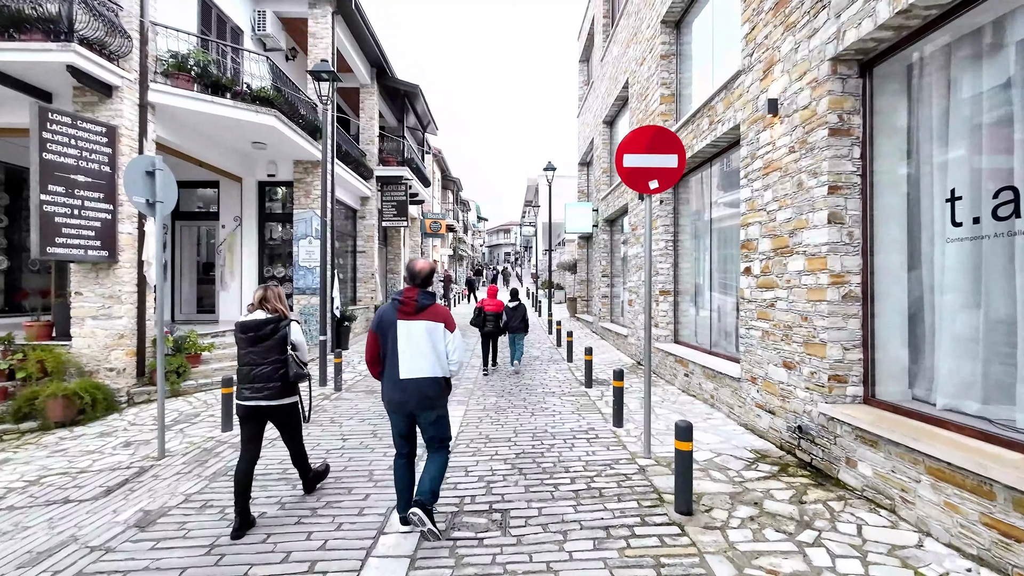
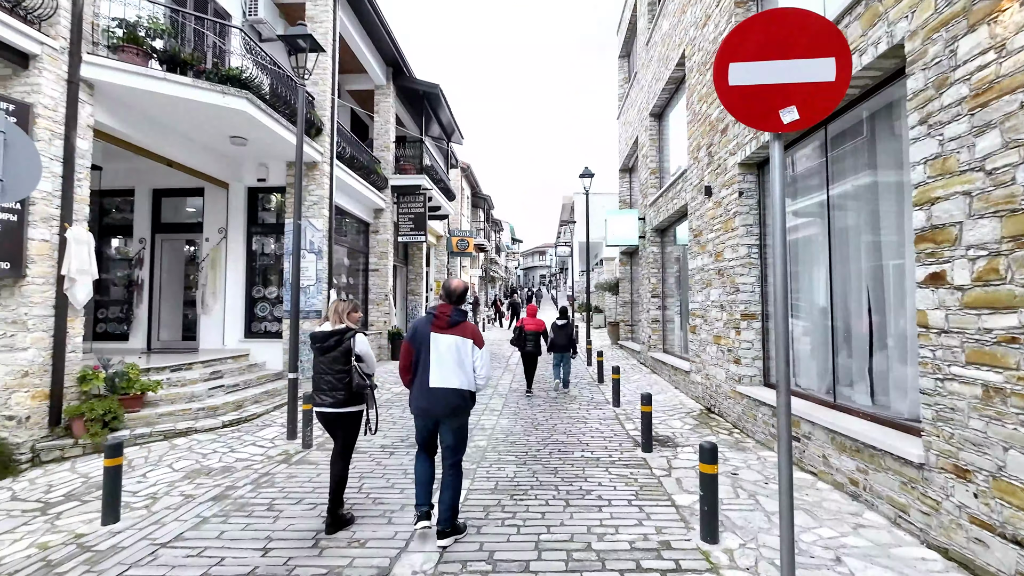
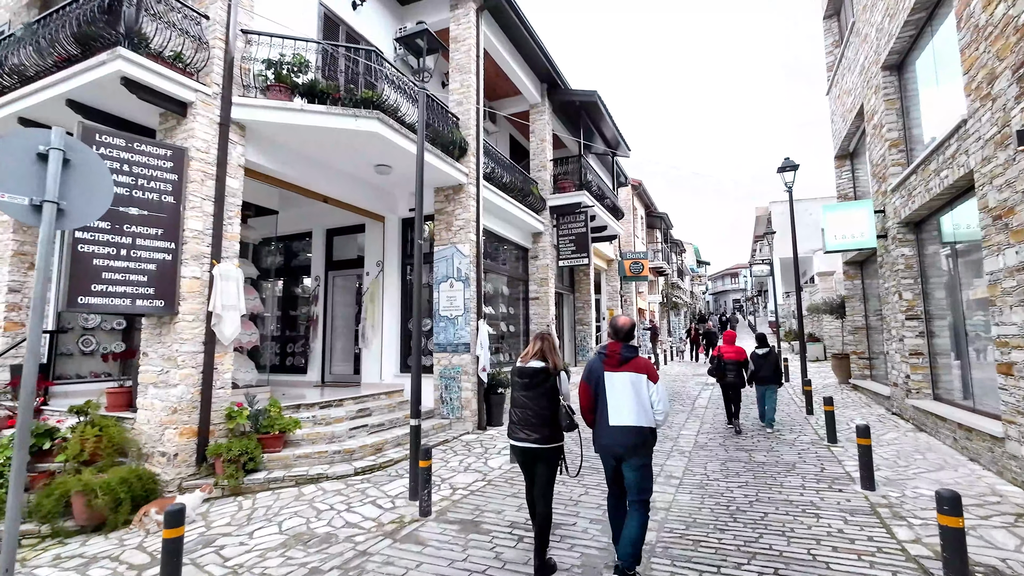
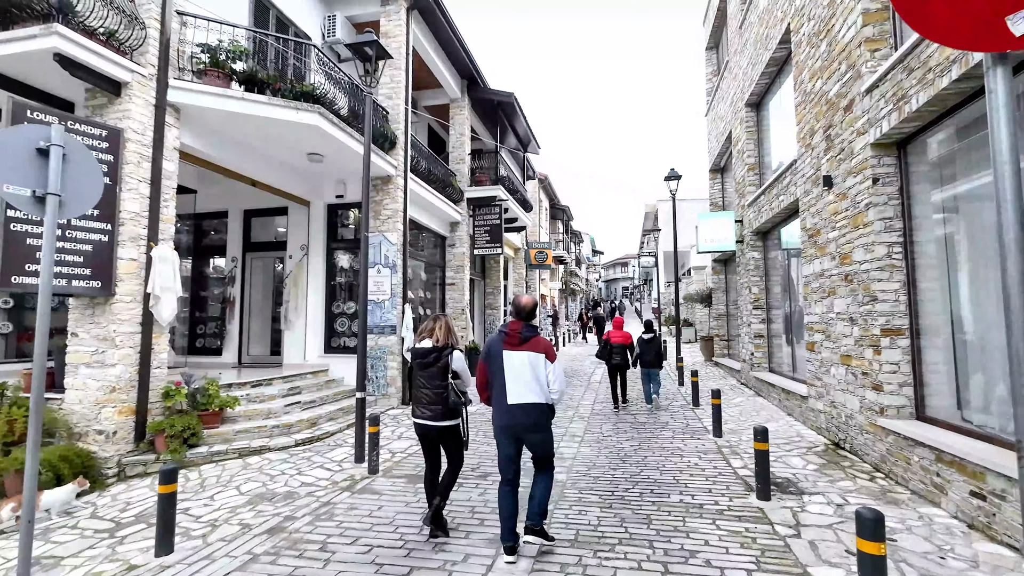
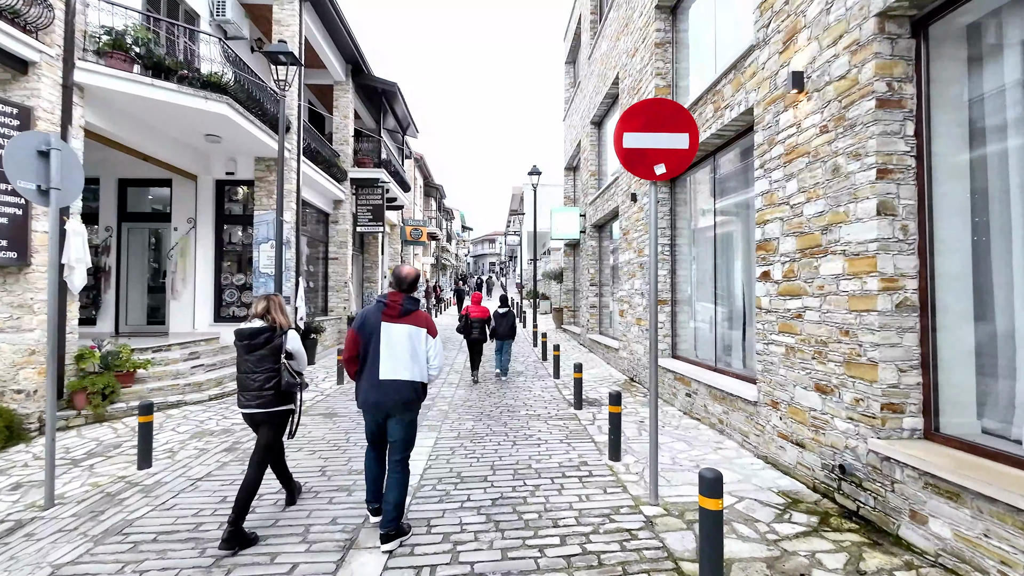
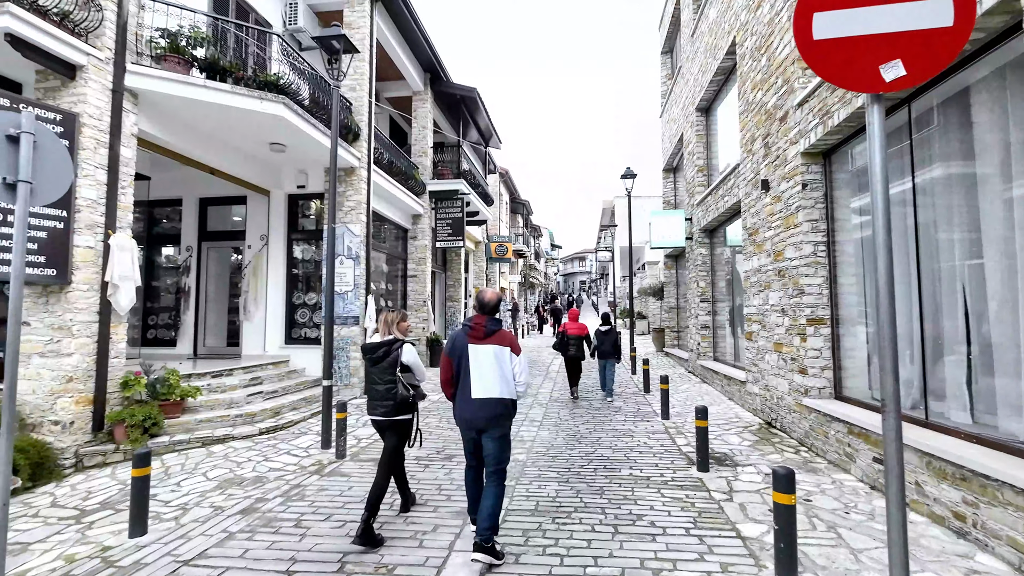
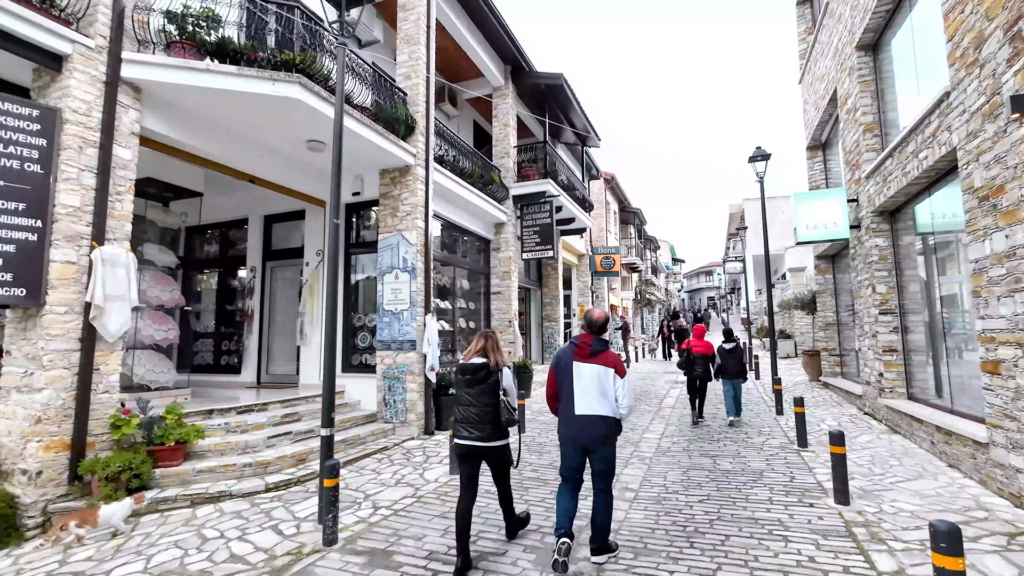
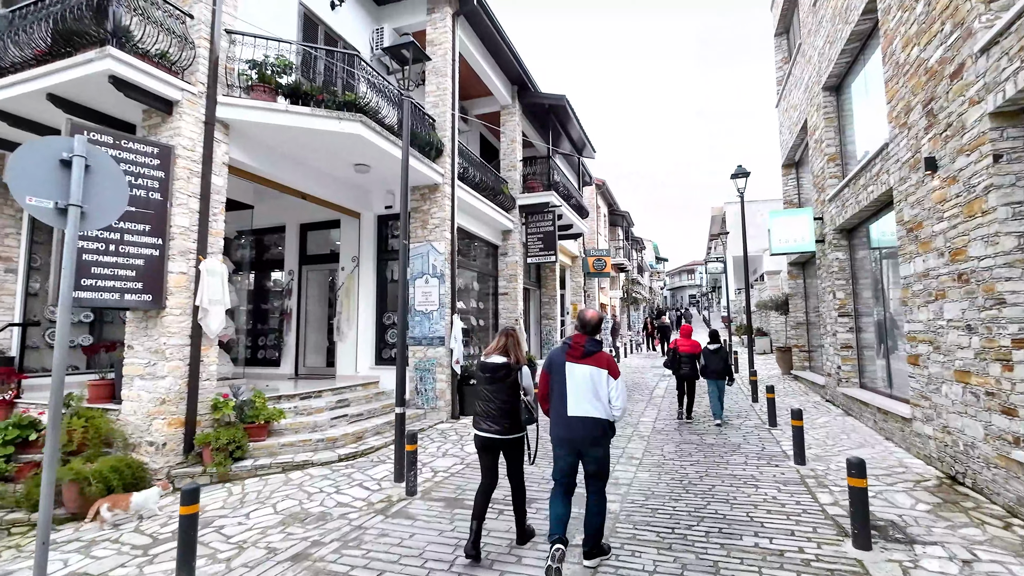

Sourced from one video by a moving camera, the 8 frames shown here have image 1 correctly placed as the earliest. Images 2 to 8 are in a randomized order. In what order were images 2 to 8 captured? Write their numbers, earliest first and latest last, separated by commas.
5, 2, 6, 4, 8, 3, 7
